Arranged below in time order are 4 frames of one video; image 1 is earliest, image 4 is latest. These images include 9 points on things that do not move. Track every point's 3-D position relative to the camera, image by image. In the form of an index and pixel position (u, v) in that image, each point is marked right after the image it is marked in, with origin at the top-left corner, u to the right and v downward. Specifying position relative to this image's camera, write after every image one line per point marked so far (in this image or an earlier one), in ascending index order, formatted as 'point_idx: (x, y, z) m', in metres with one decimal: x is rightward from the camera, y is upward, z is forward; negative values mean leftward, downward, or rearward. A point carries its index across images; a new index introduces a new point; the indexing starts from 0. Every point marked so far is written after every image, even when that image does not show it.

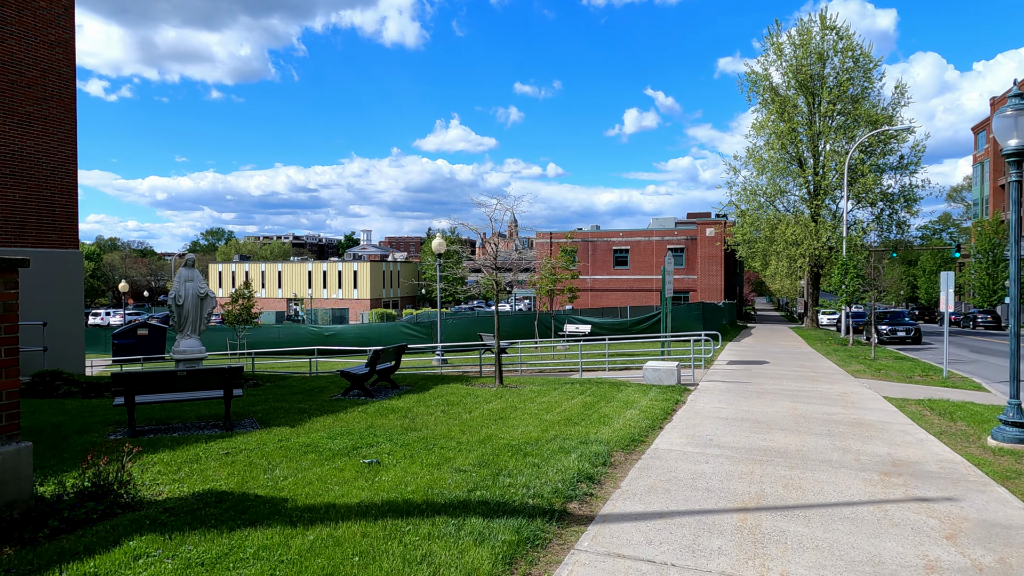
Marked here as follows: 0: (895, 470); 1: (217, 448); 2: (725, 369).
0: (+3.5, -1.7, +6.2) m
1: (-2.7, -1.4, +6.0) m
2: (+4.7, -1.8, +15.0) m
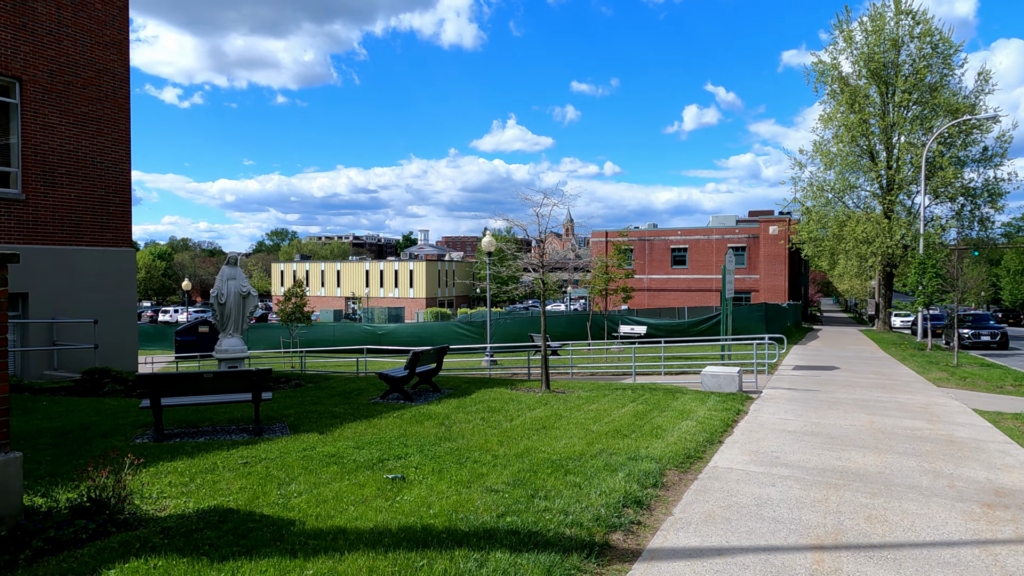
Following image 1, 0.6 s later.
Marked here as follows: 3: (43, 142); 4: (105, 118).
0: (+3.8, -1.7, +5.3) m
1: (-2.3, -1.4, +5.6) m
2: (+5.8, -1.8, +14.0) m
3: (-8.9, +2.8, +12.6) m
4: (-8.4, +3.5, +13.7) m
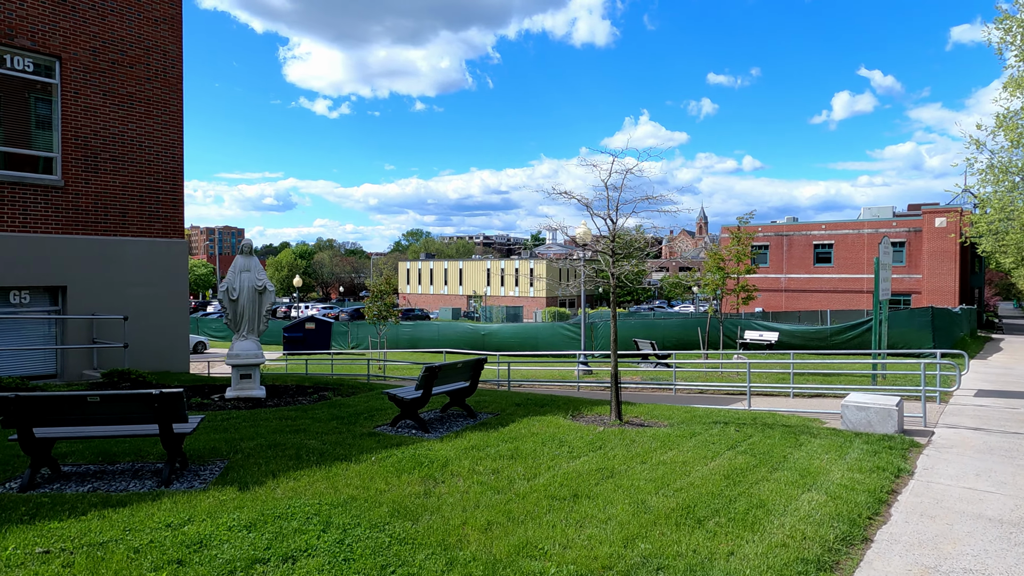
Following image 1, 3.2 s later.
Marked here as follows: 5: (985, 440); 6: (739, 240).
0: (+3.5, -1.7, +2.1) m
1: (-2.5, -1.4, +3.6) m
2: (+7.1, -1.8, +10.3) m
3: (-7.6, +2.9, +11.8) m
4: (-6.8, +3.6, +12.7) m
5: (+5.5, -1.8, +7.7) m
6: (+6.6, +1.5, +19.7) m
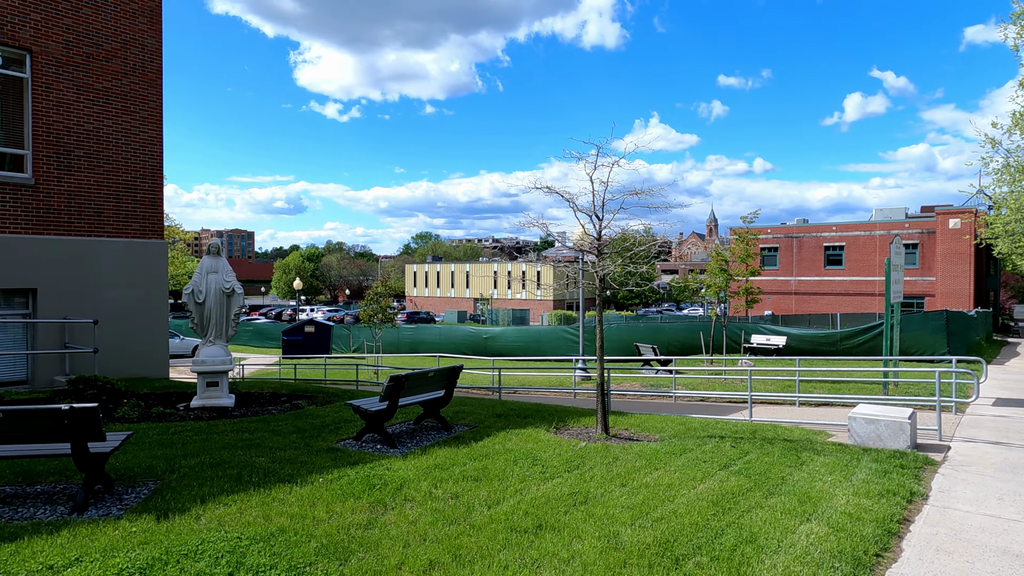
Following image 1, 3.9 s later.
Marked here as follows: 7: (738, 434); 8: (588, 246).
0: (+3.2, -1.7, +1.5) m
1: (-2.8, -1.4, +3.1) m
2: (+6.9, -1.9, +9.6) m
3: (-7.7, +2.8, +11.3) m
4: (-7.0, +3.6, +12.3) m
5: (+5.2, -1.8, +7.1) m
6: (+6.6, +1.4, +19.1) m
7: (+2.5, -1.6, +7.4) m
8: (+1.3, +0.7, +11.1) m
